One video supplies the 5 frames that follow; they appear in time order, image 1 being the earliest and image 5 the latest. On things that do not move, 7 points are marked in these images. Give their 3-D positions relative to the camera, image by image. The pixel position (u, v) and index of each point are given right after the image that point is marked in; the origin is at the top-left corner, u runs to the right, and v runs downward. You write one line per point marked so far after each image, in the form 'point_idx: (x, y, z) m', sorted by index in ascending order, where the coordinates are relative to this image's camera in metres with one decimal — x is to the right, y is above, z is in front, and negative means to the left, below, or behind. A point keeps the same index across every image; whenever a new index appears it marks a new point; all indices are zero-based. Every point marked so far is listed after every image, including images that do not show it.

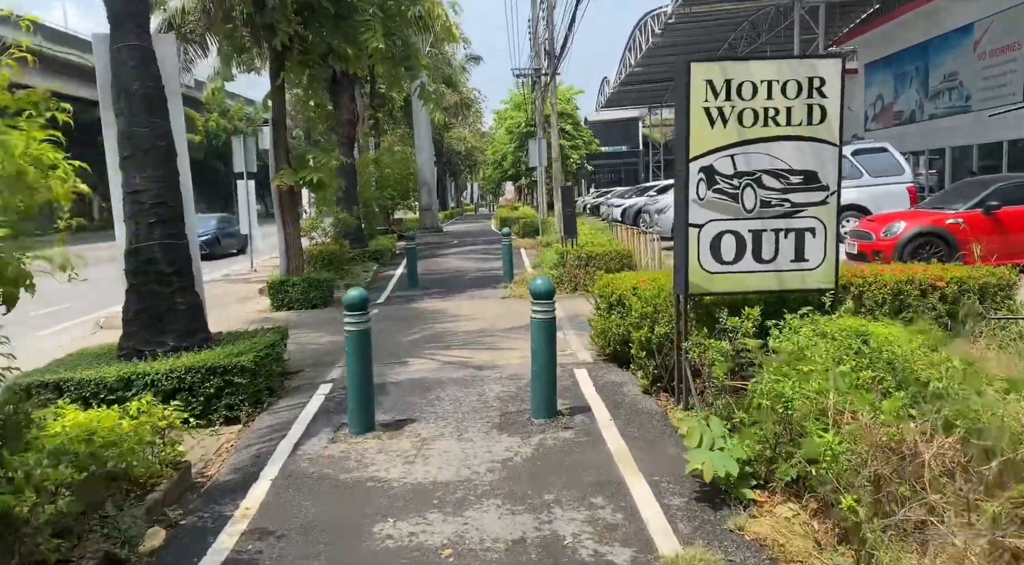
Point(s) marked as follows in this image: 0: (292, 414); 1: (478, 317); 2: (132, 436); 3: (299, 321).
0: (-1.8, -1.1, +6.5) m
1: (-0.5, -0.5, +11.0) m
2: (-2.2, -0.9, +4.7) m
3: (-3.2, -0.6, +12.0) m
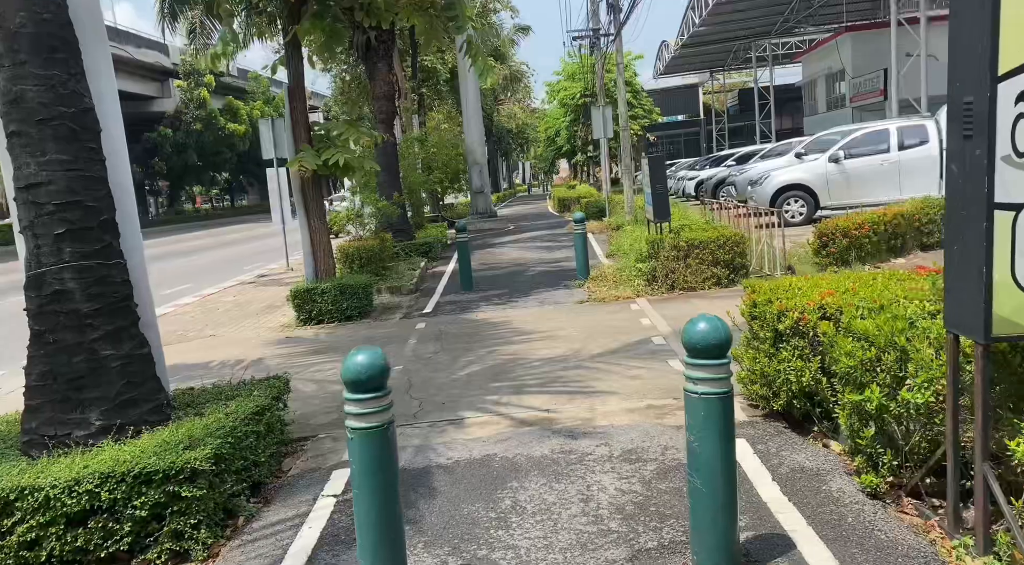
0: (-1.2, -1.3, +3.9) m
1: (+0.4, -0.6, +8.3) m
2: (-1.7, -1.2, +2.1) m
3: (-2.2, -0.7, +9.5) m
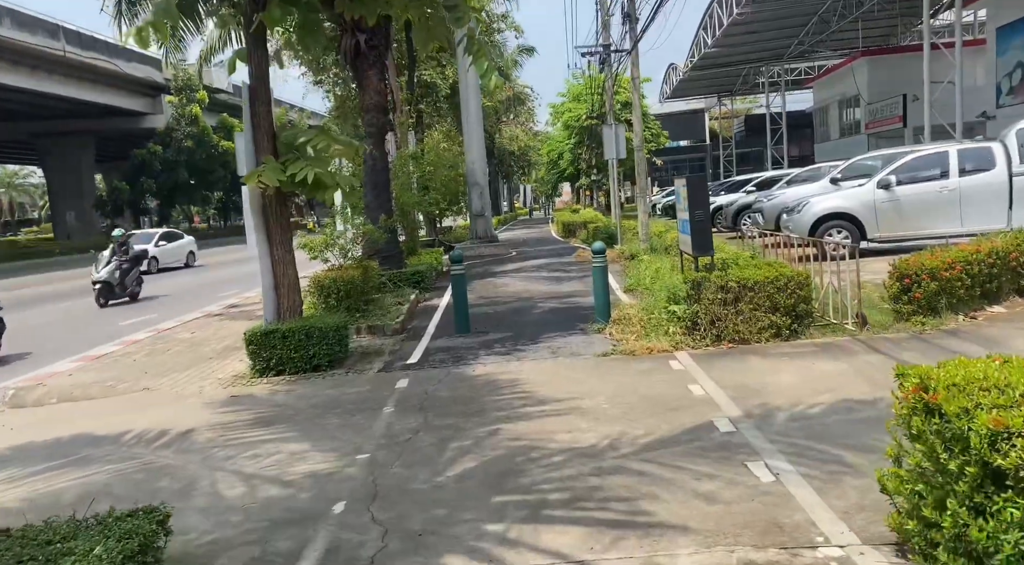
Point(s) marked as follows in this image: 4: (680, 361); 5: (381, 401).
0: (-1.1, -1.6, +1.8) m
1: (+0.5, -1.0, +6.2) m
2: (-1.7, -1.4, 0.0) m
3: (-2.2, -1.1, +7.4) m
4: (+1.6, -0.8, +7.8) m
5: (-1.2, -1.1, +7.2) m
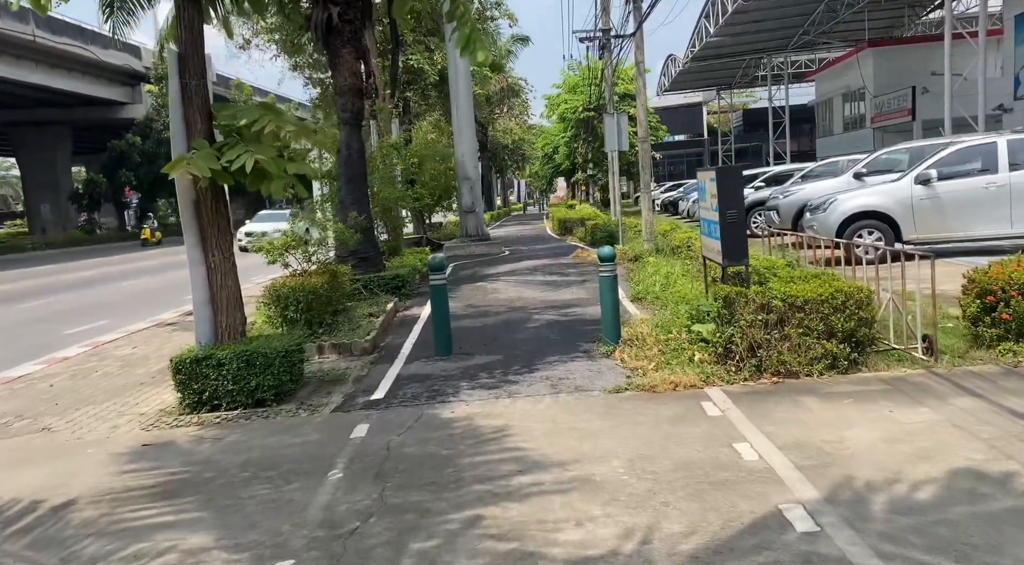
0: (-1.1, -1.8, +0.1) m
1: (+0.4, -1.1, +4.5) m
2: (-1.7, -1.6, -1.7) m
3: (-2.3, -1.3, +5.7) m
4: (+1.6, -0.9, +6.1) m
5: (-1.3, -1.2, +5.5) m
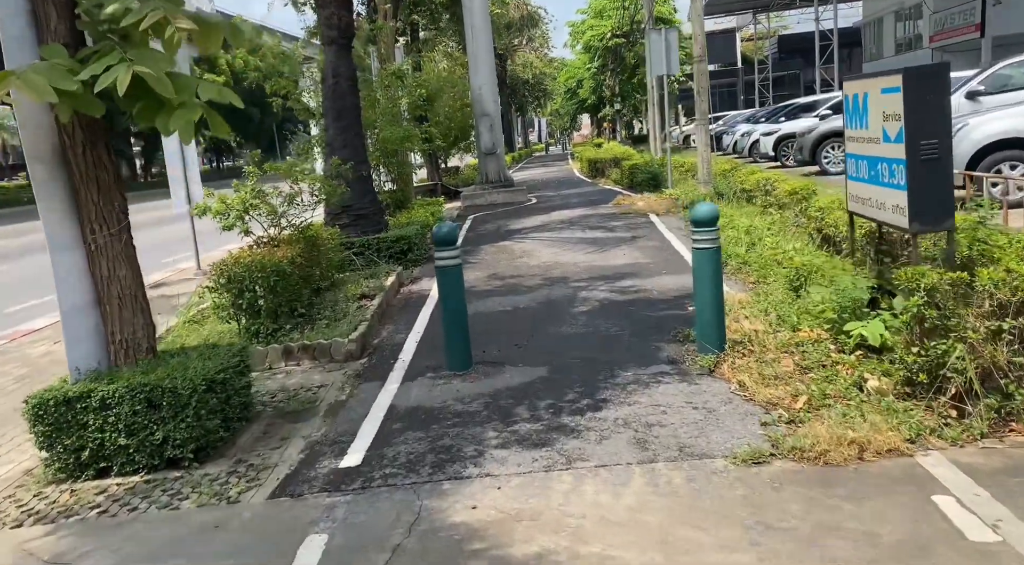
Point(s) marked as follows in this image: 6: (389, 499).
0: (-1.0, -2.2, -2.5) m
1: (+0.7, -1.3, +1.7) m
2: (-1.6, -2.2, -4.3) m
3: (-2.0, -1.4, +3.0) m
4: (+1.9, -0.9, +3.3) m
5: (-1.0, -1.3, +2.8) m
6: (-0.6, -1.0, +3.8) m
